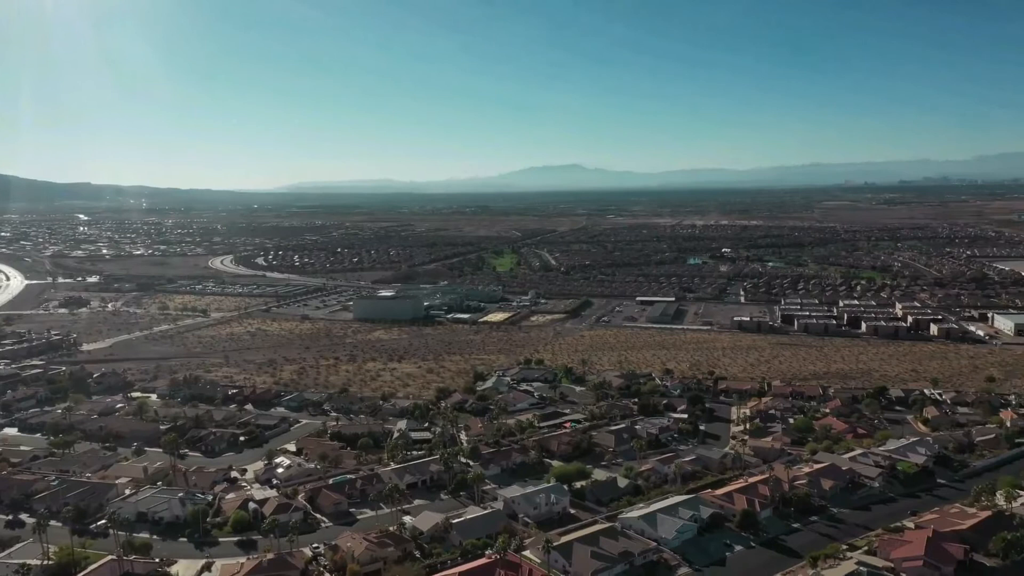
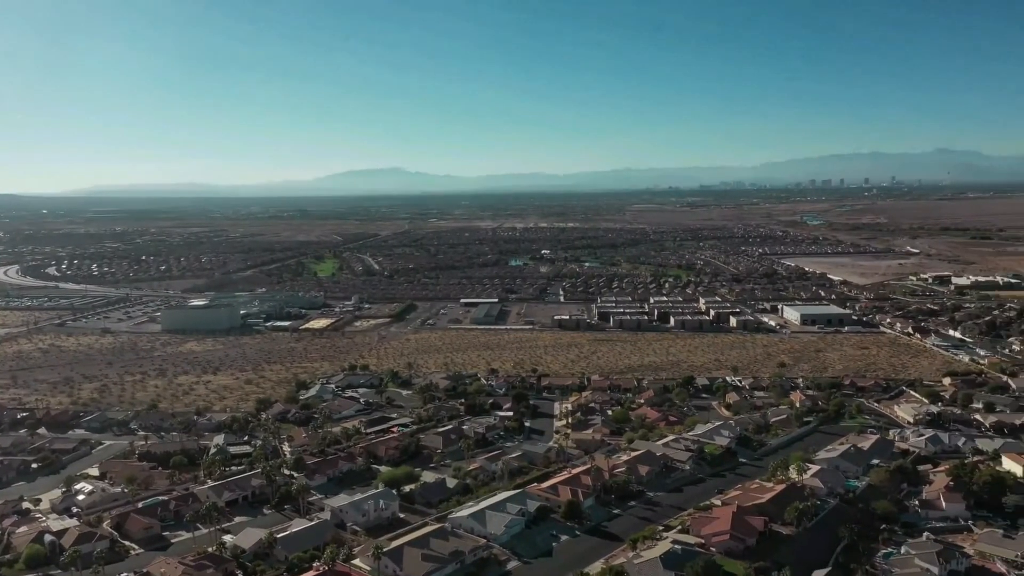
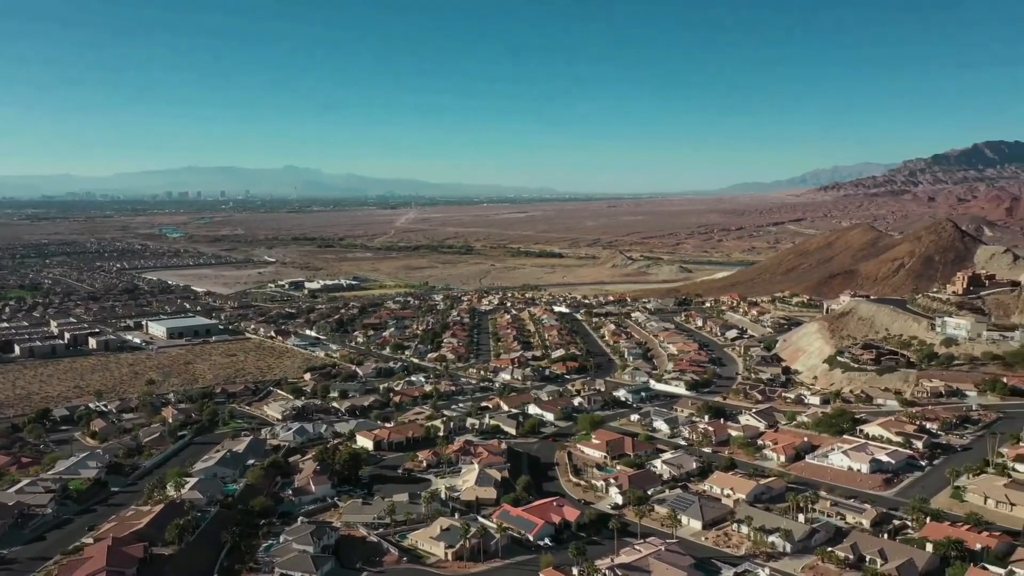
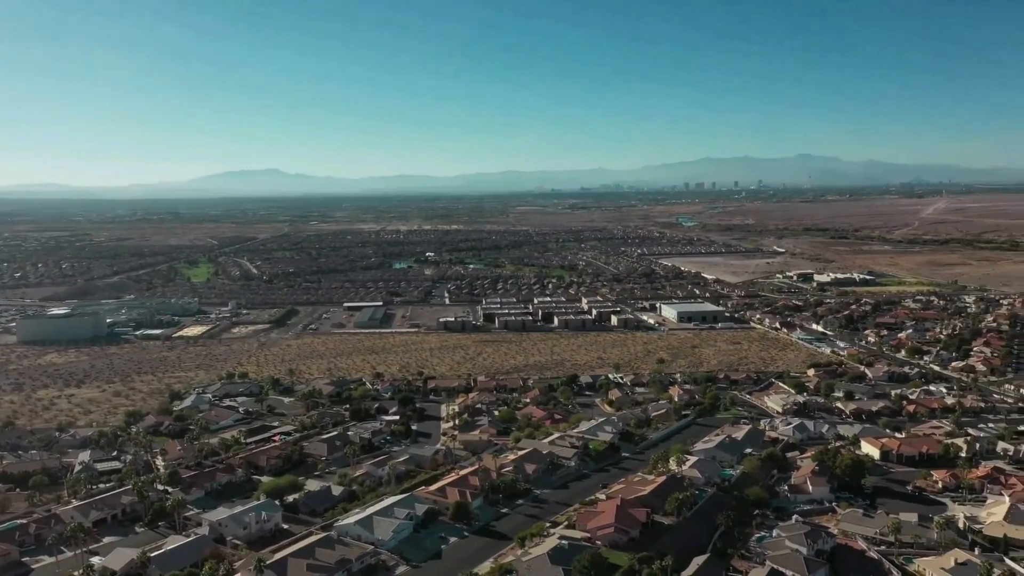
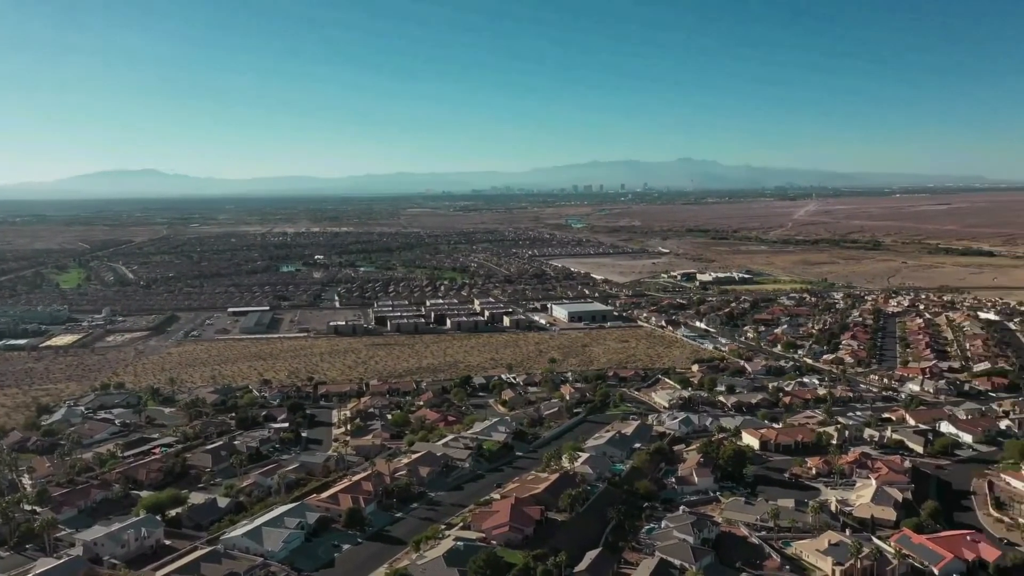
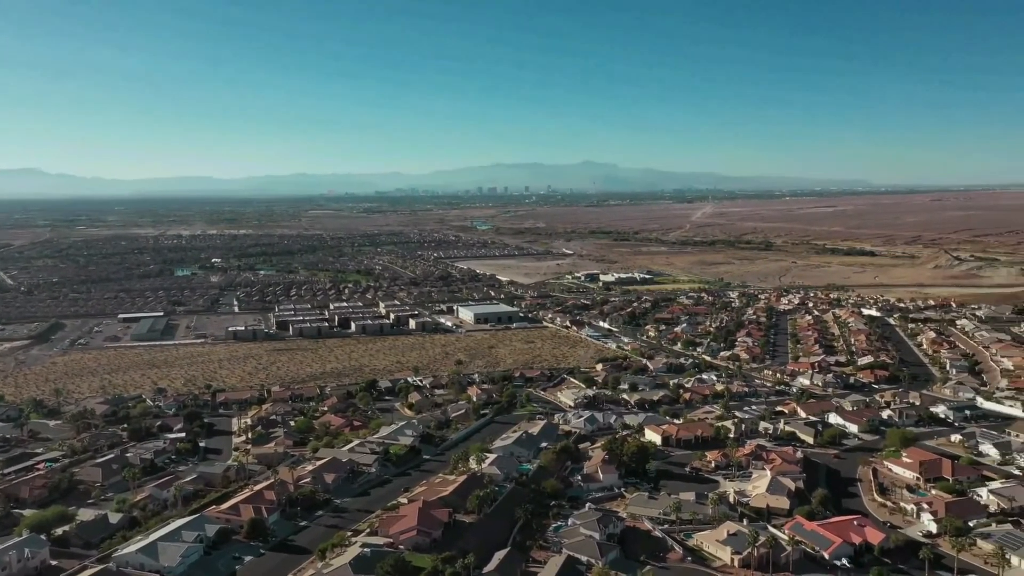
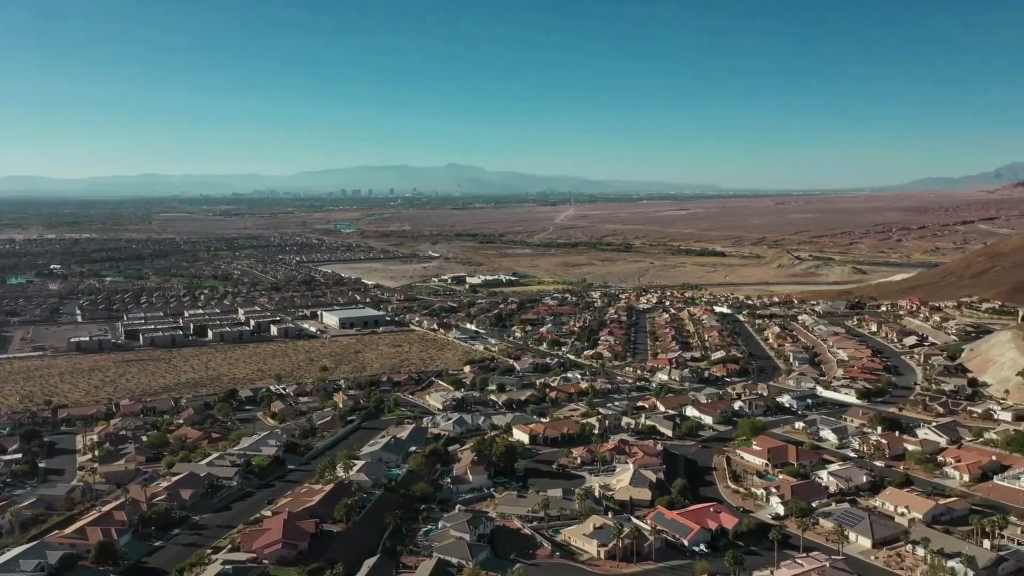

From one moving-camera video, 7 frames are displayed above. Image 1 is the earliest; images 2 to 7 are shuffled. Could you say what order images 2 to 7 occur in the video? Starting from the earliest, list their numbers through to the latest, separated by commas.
2, 4, 5, 6, 7, 3
